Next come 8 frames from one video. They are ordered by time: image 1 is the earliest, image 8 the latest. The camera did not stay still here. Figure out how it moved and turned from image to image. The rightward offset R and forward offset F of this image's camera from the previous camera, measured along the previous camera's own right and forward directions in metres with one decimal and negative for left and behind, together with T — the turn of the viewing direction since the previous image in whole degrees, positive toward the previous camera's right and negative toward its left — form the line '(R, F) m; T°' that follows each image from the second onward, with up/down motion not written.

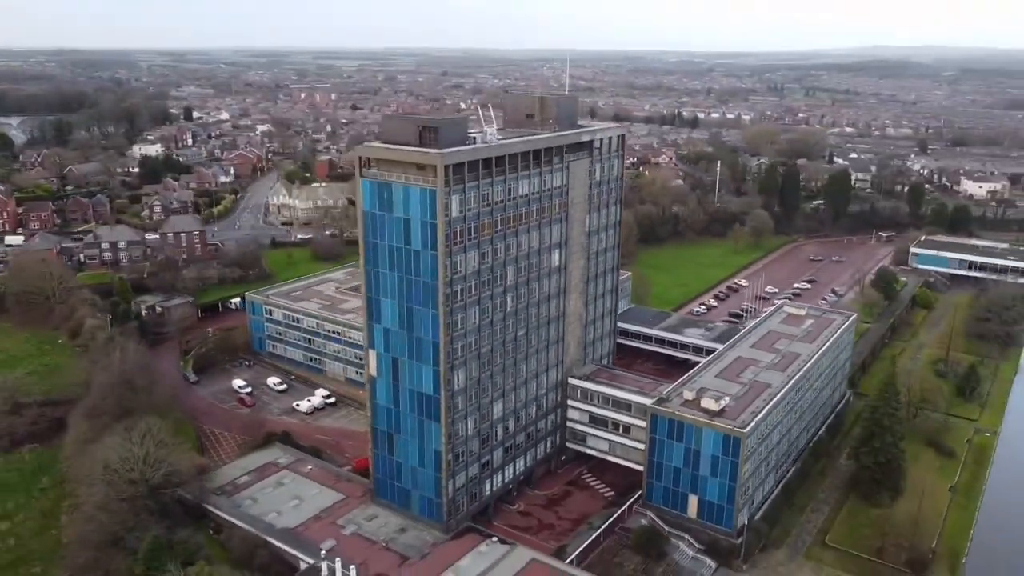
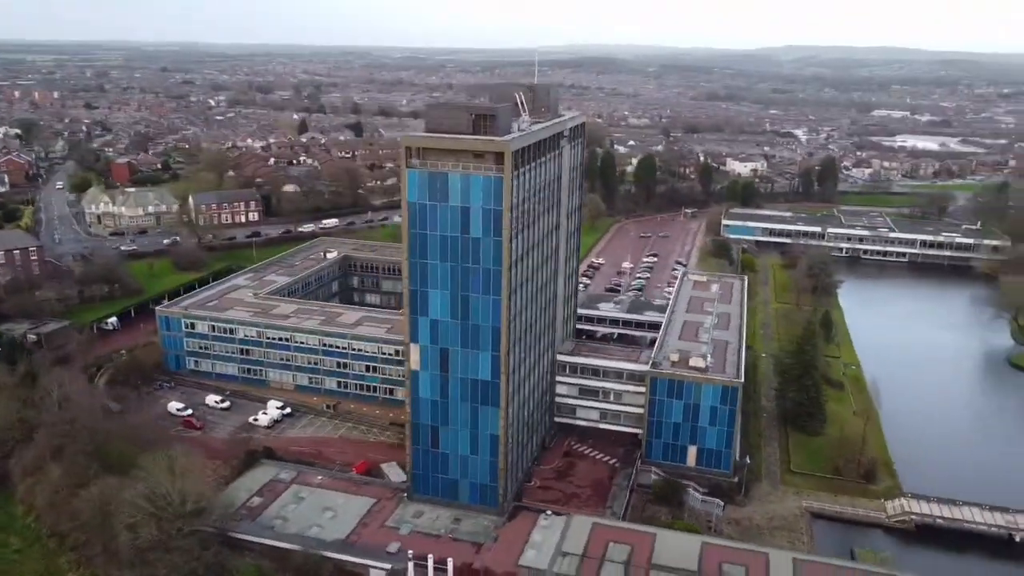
(-13.4, +1.0) m; +18°
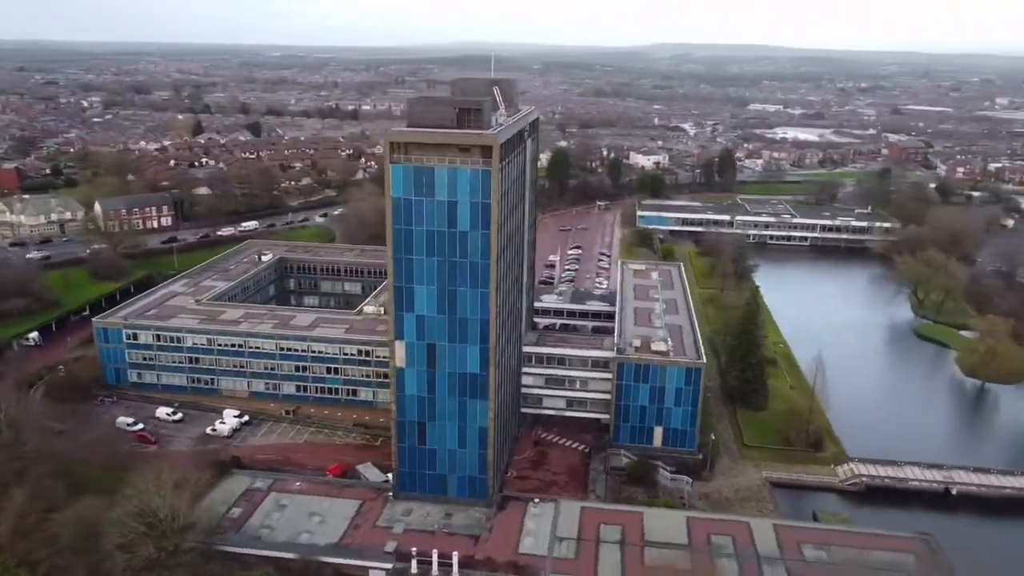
(-4.2, -0.1) m; +8°
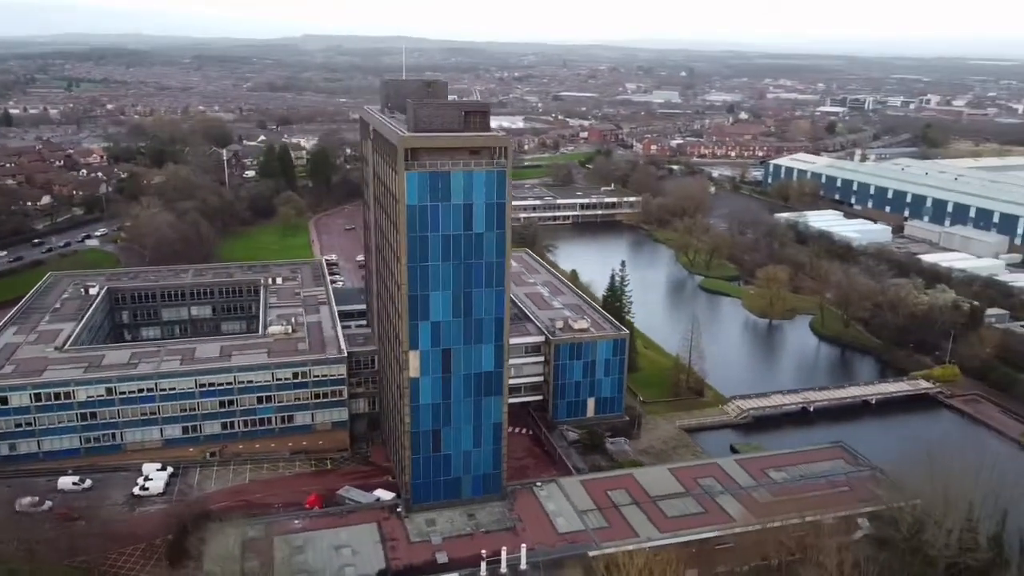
(-14.3, +1.8) m; +23°
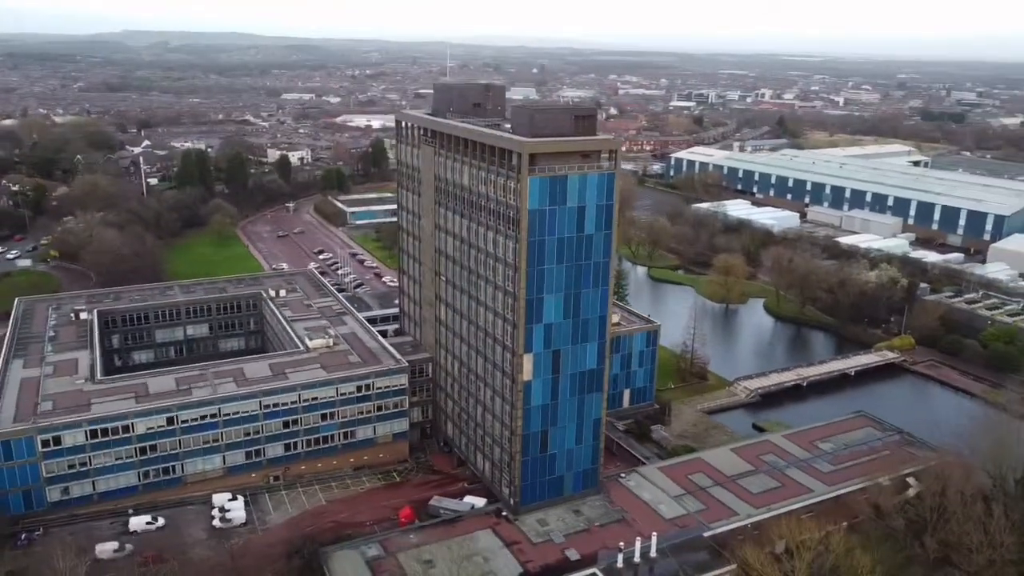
(-11.3, +0.5) m; +11°
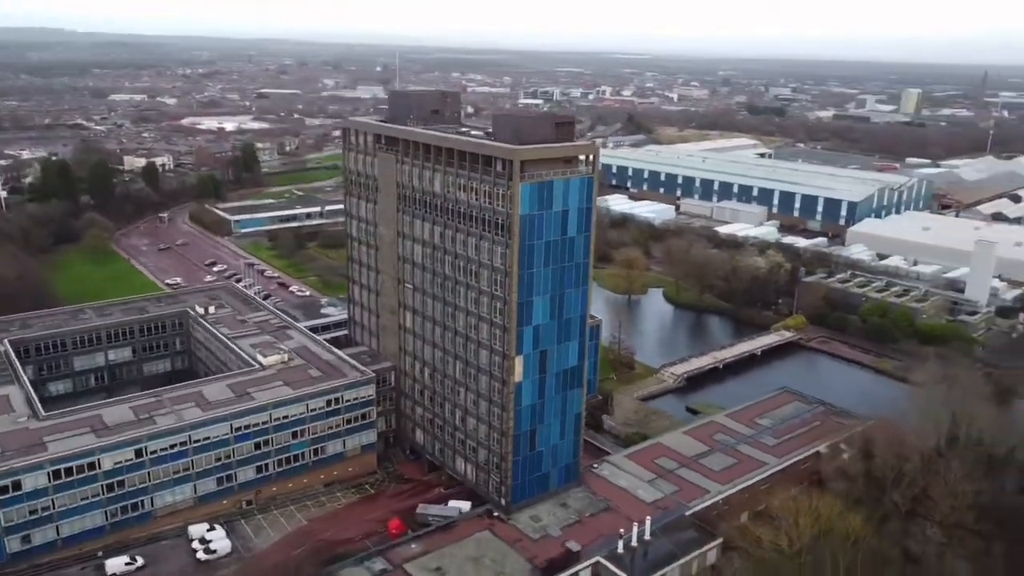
(-6.2, -0.2) m; +11°
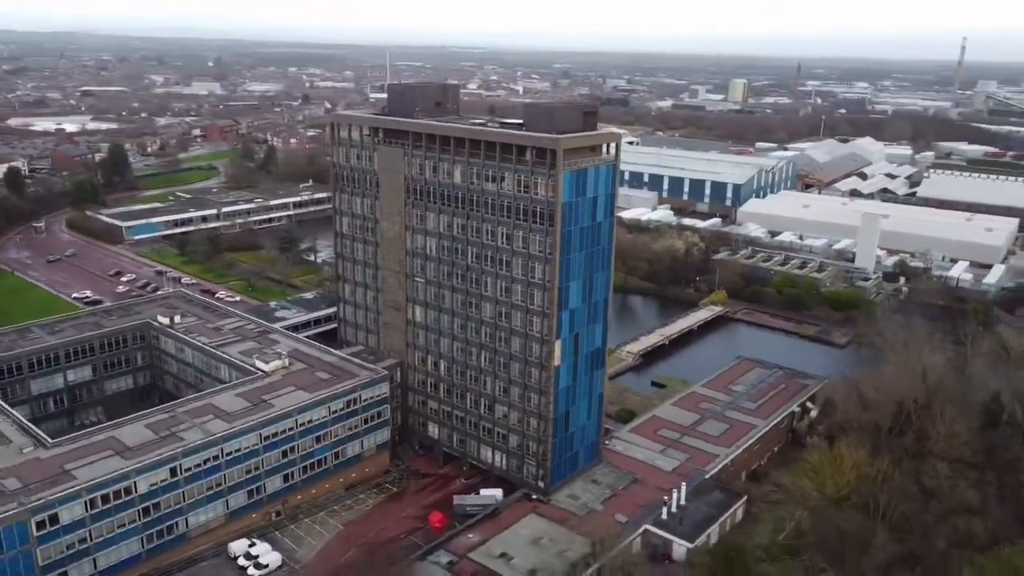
(-8.7, +0.1) m; +11°
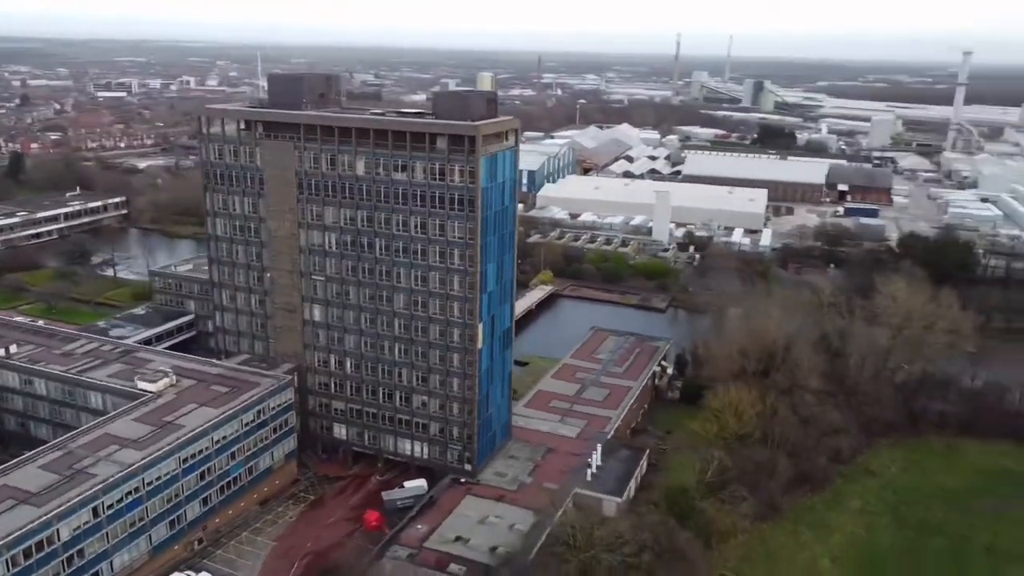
(-7.5, +0.4) m; +17°
